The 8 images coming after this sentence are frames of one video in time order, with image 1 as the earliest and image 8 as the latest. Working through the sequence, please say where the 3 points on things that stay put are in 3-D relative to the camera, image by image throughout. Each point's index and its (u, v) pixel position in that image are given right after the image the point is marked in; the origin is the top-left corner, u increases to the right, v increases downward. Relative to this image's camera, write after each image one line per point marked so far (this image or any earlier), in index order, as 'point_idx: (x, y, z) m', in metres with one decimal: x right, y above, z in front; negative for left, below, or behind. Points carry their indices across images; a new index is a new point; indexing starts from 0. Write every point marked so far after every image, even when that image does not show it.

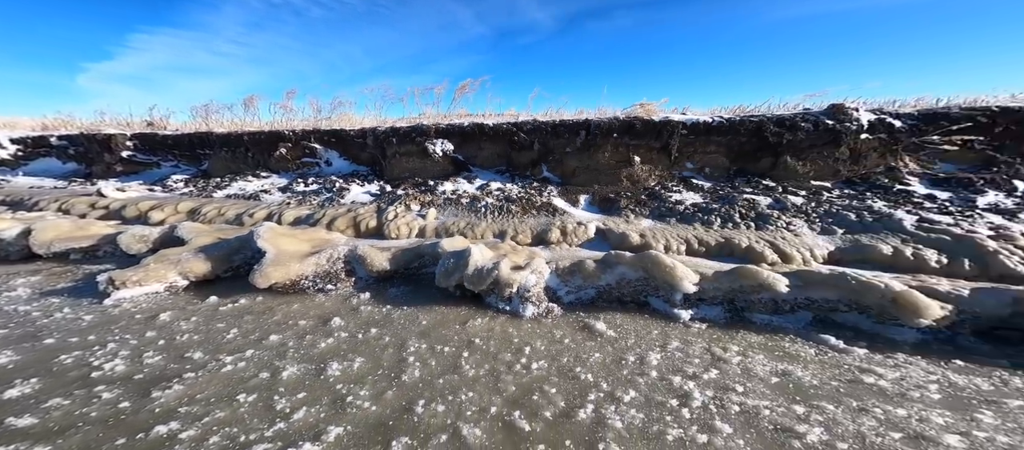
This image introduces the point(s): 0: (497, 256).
0: (-0.1, -0.3, +3.3) m
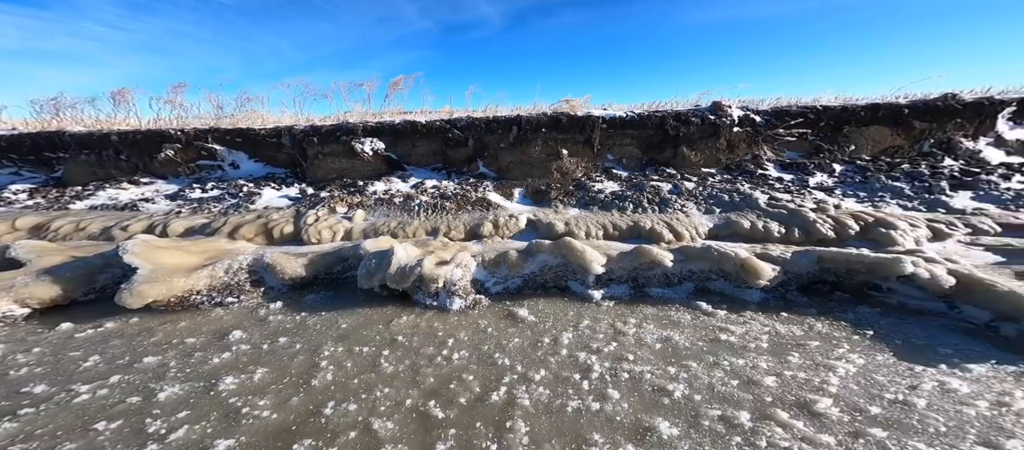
0: (-0.9, -0.3, +3.3) m
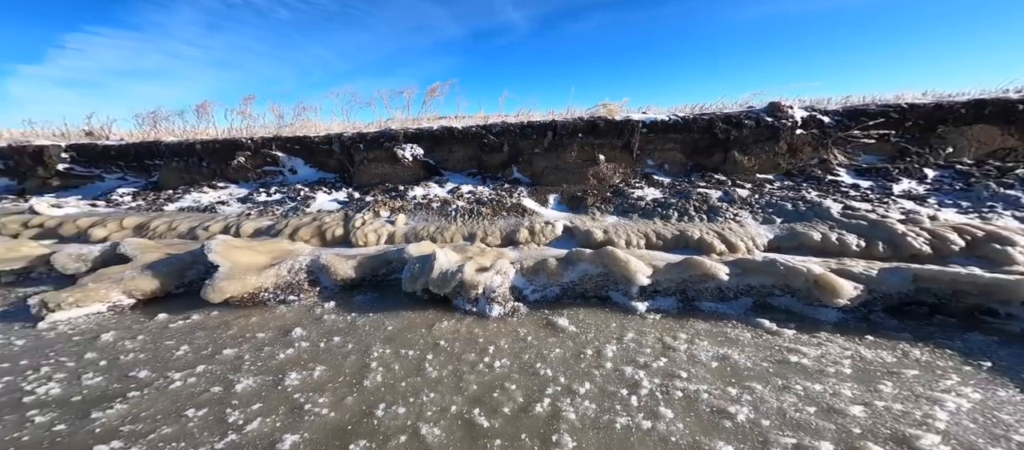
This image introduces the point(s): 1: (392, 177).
0: (-0.5, -0.3, +3.4) m
1: (-2.4, +0.9, +6.6) m
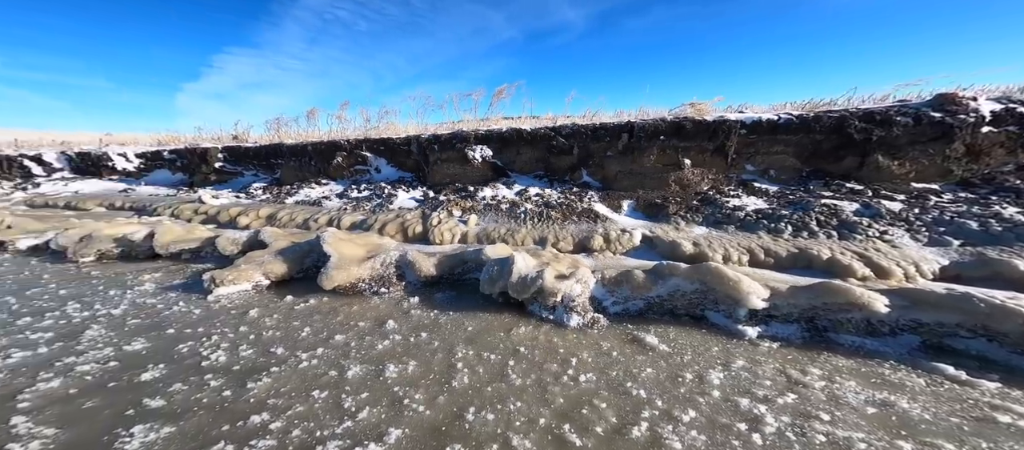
0: (+0.3, -0.4, +3.3) m
1: (-1.0, +1.0, +6.8) m
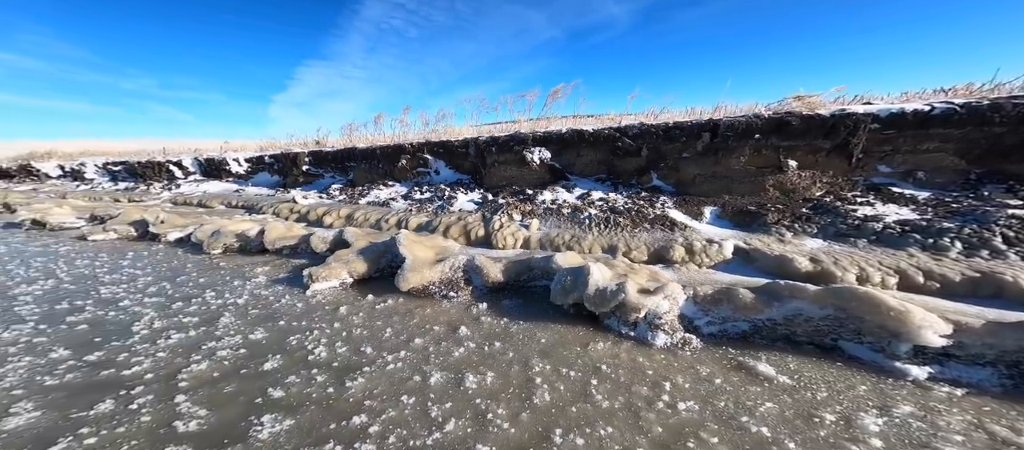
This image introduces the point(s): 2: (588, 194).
0: (+1.0, -0.4, +3.0) m
1: (+0.2, +0.9, +6.7) m
2: (+1.3, +0.5, +5.7) m
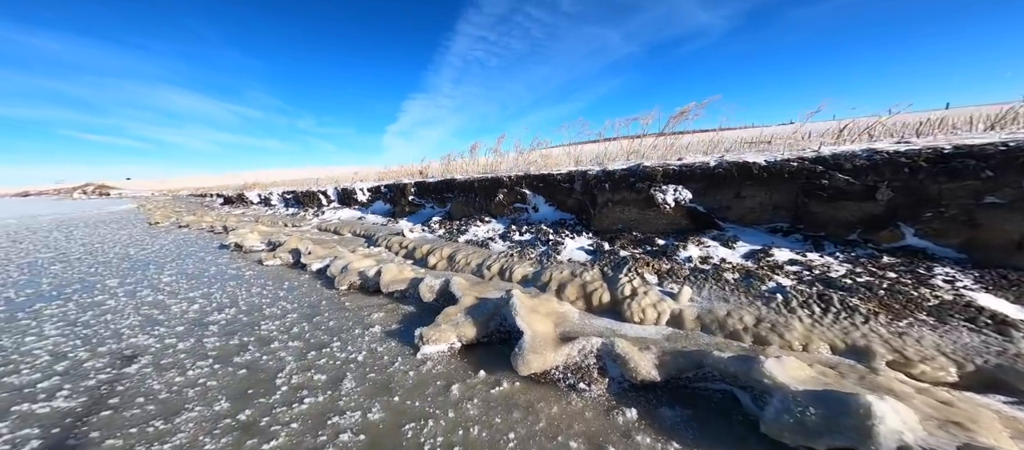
0: (+2.1, -1.0, +1.6) m
1: (+2.2, 0.0, +5.4) m
2: (+3.1, -0.3, +4.1) m
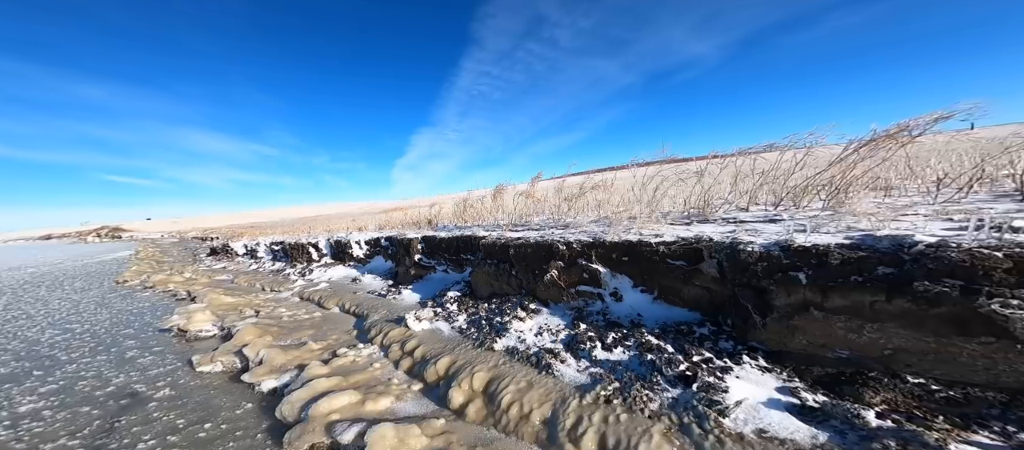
0: (+3.1, -1.6, -1.2) m
1: (+3.2, -1.1, +2.7) m
2: (+4.0, -1.2, +1.4) m
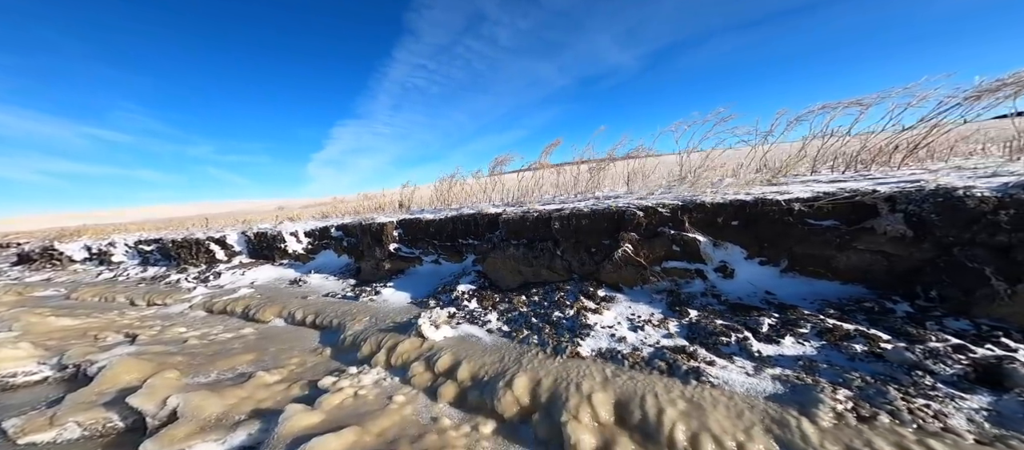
0: (+5.5, -1.0, -1.7) m
1: (+4.6, -0.5, +2.2) m
2: (+5.7, -0.6, +1.1) m
